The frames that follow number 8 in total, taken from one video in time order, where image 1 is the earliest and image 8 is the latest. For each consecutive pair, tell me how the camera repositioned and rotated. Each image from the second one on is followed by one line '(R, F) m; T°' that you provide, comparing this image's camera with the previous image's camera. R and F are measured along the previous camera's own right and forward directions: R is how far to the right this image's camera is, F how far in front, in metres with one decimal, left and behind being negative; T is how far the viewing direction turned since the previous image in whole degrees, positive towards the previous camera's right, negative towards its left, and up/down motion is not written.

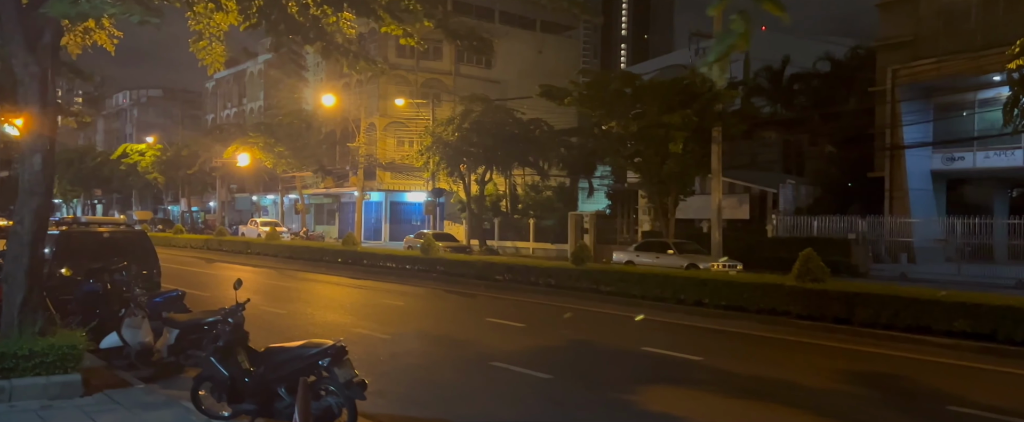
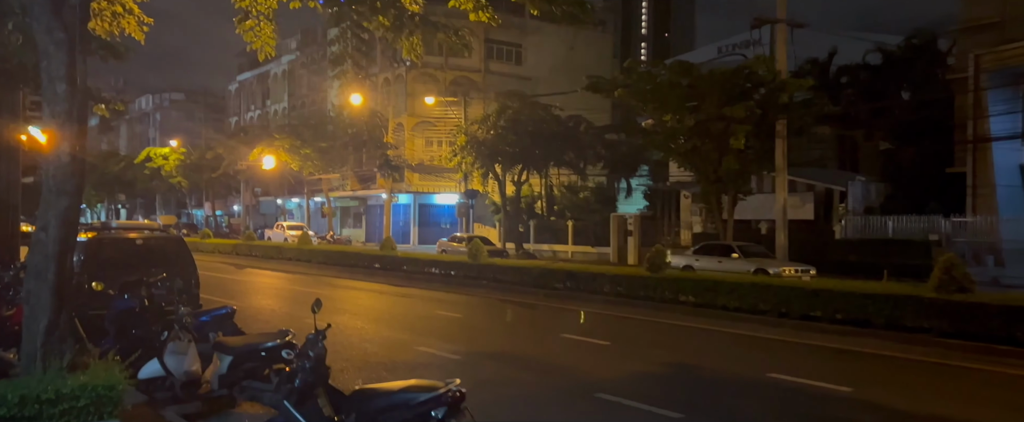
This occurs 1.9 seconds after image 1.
(-0.9, +1.6) m; -1°
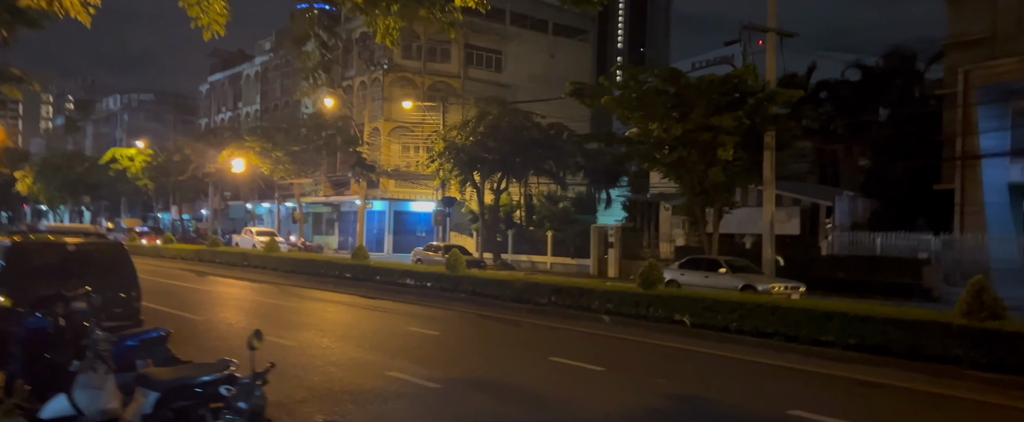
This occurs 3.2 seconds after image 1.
(-0.1, +1.2) m; +2°
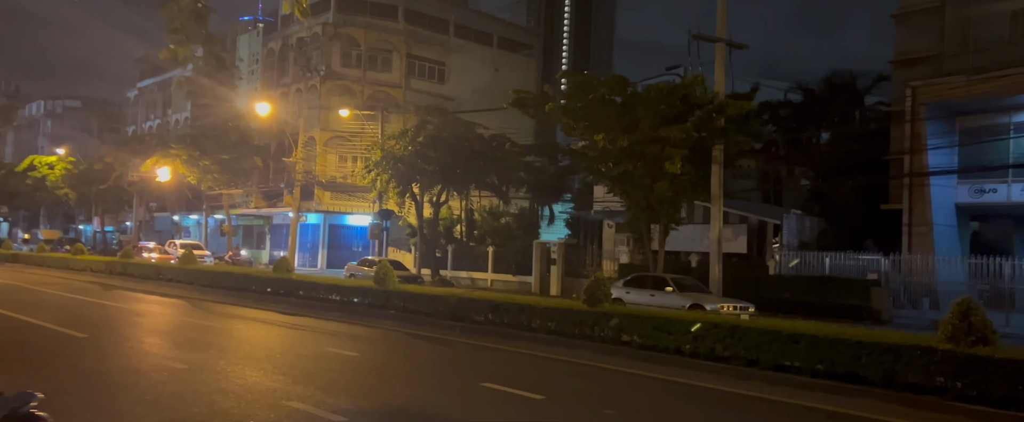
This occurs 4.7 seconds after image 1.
(+0.2, +1.4) m; +4°
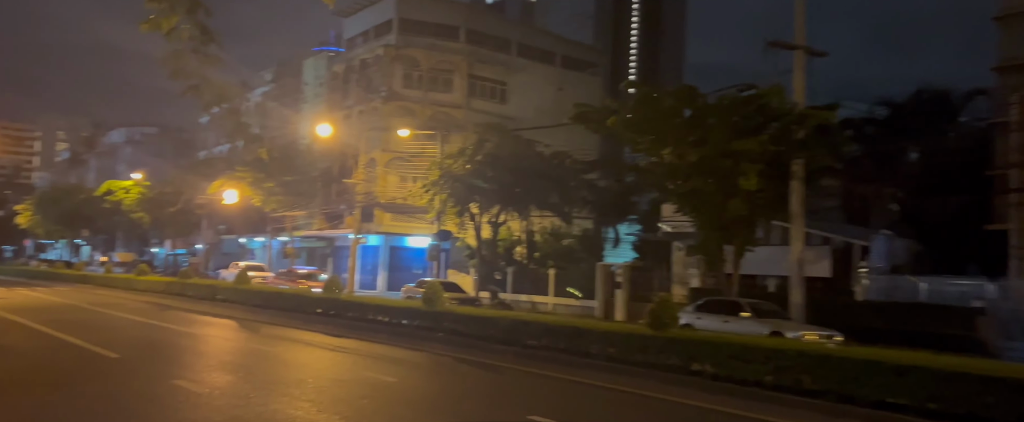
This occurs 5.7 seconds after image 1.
(+0.2, +1.2) m; -5°
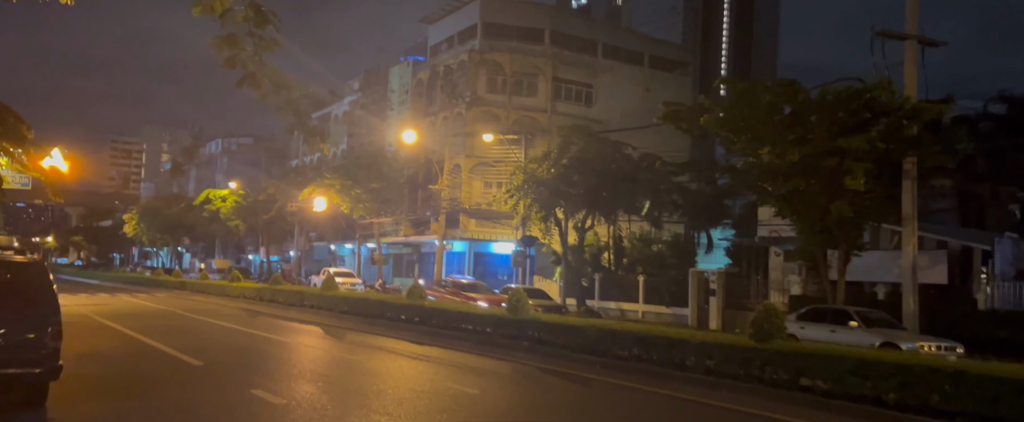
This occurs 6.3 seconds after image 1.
(0.0, +0.7) m; -6°
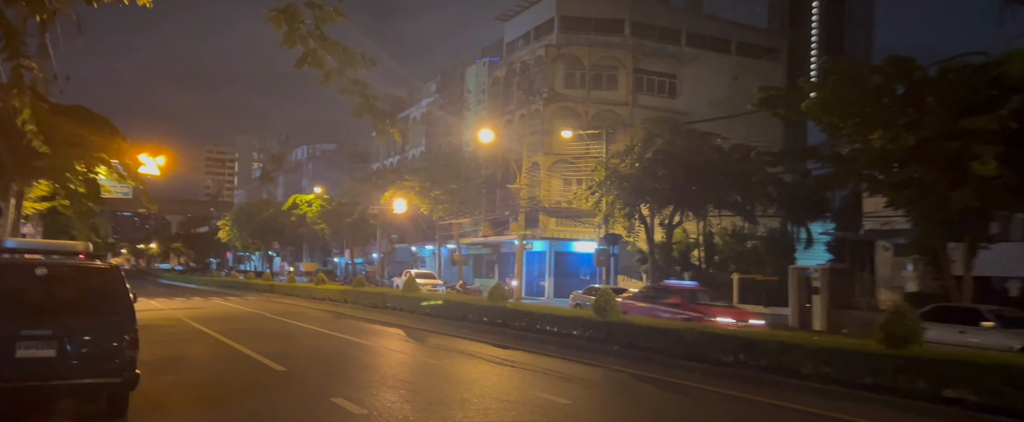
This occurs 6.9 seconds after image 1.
(-0.1, +1.0) m; -5°
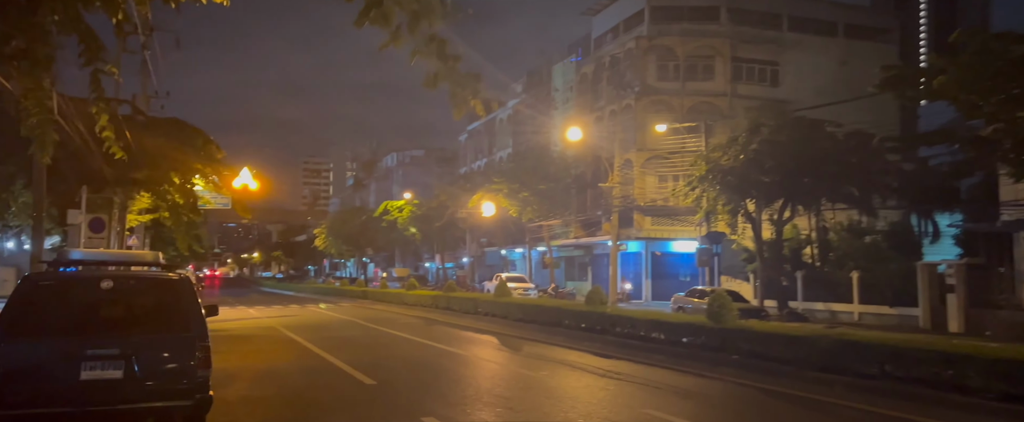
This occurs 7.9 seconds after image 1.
(-0.2, +1.2) m; -6°
